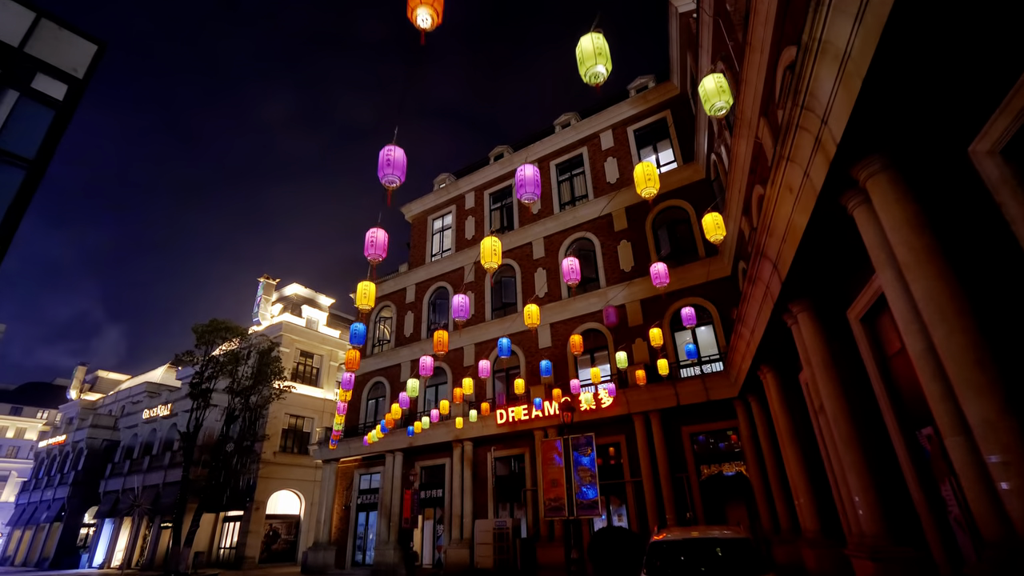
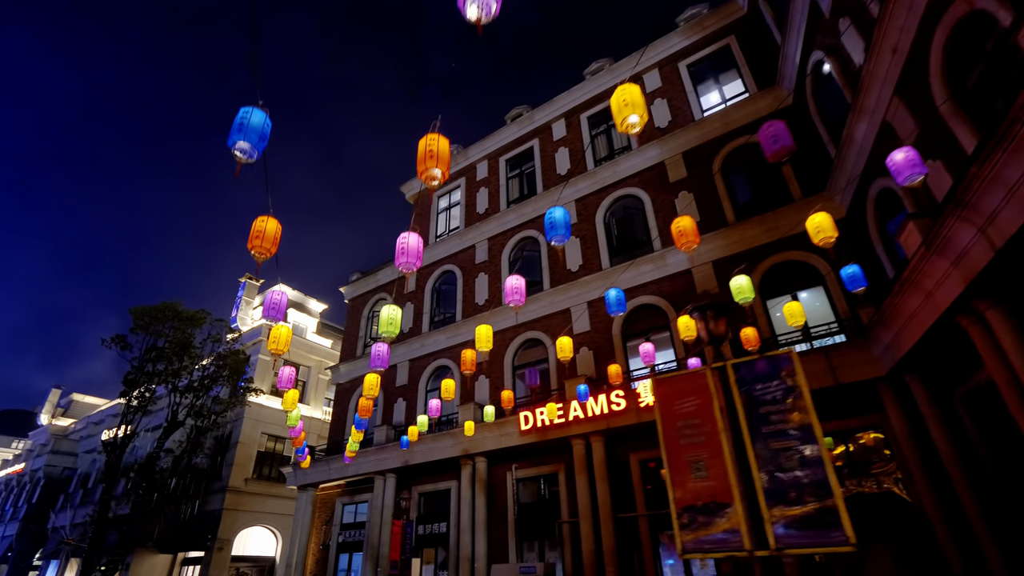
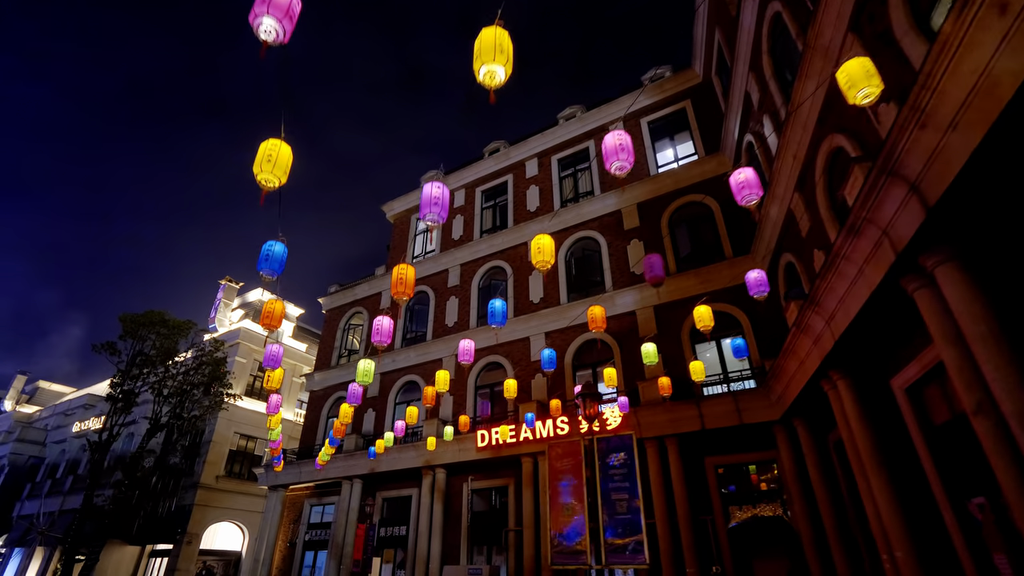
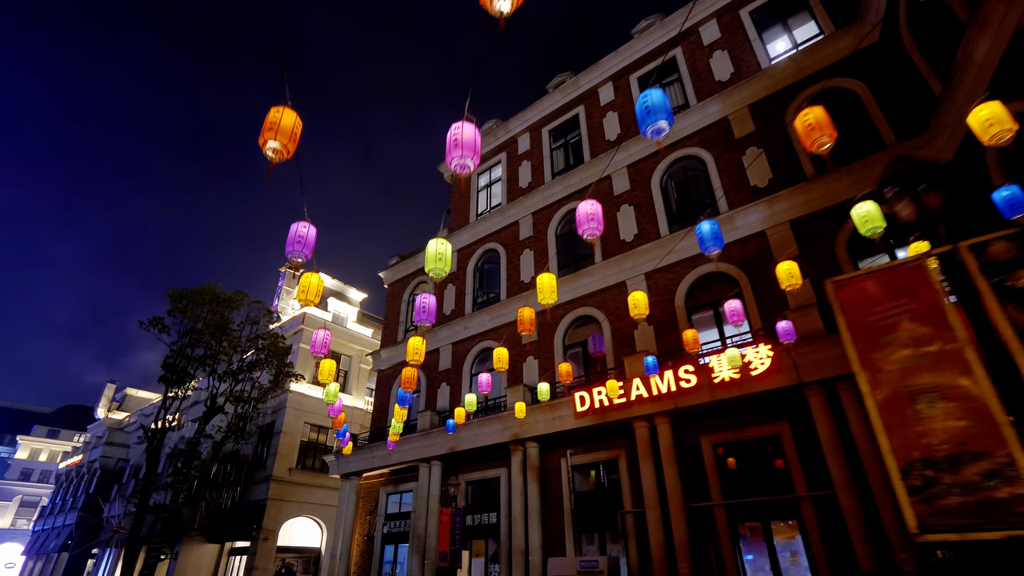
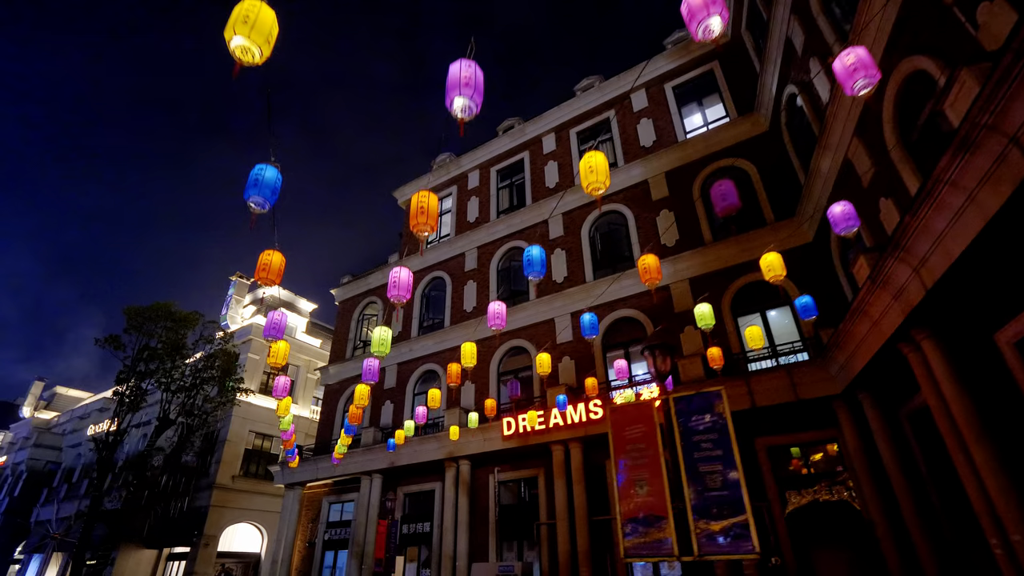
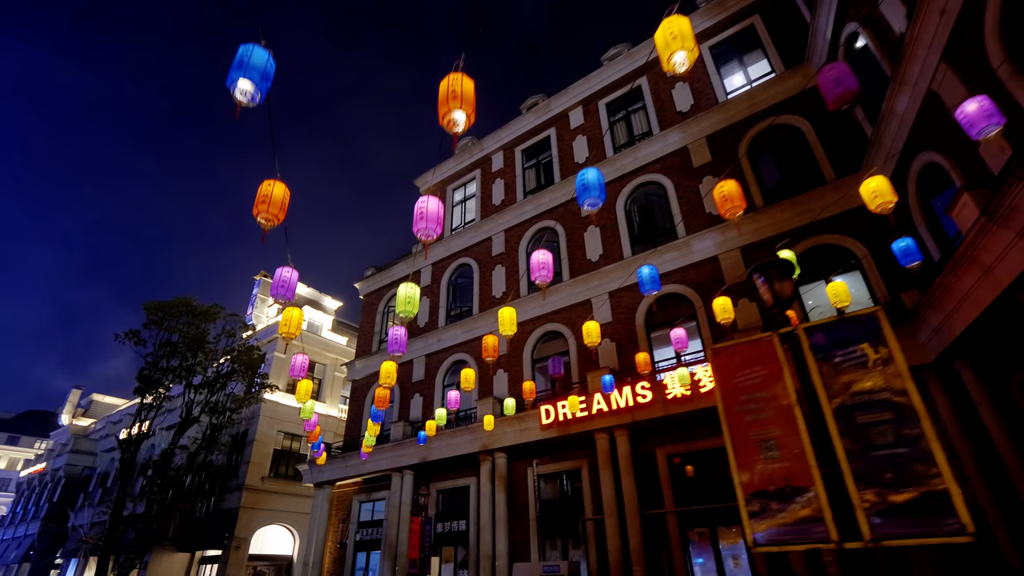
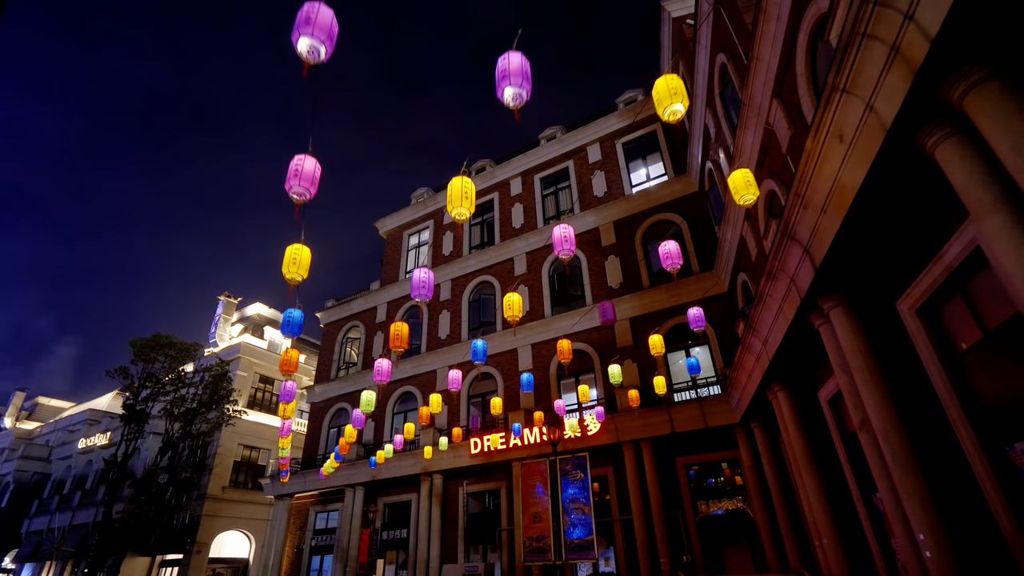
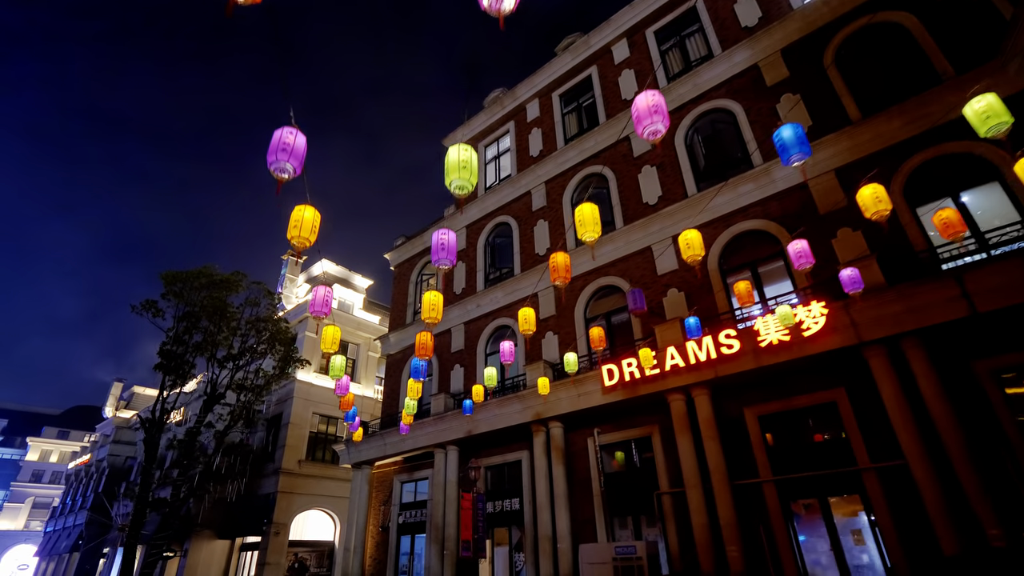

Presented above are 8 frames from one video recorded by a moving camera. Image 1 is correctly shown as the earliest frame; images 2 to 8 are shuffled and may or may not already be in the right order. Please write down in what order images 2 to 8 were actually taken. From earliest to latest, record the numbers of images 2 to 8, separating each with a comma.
7, 3, 5, 2, 6, 4, 8
